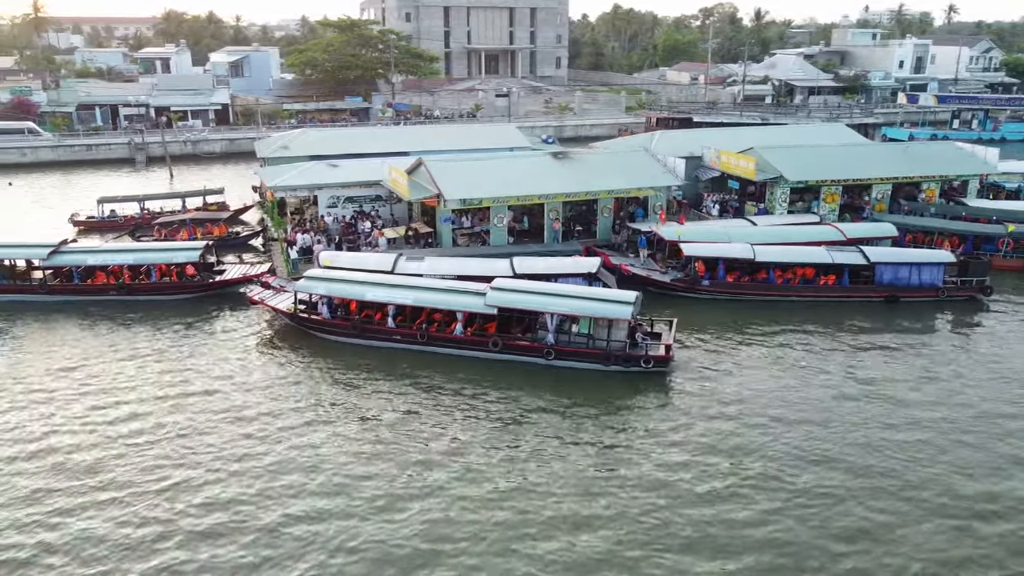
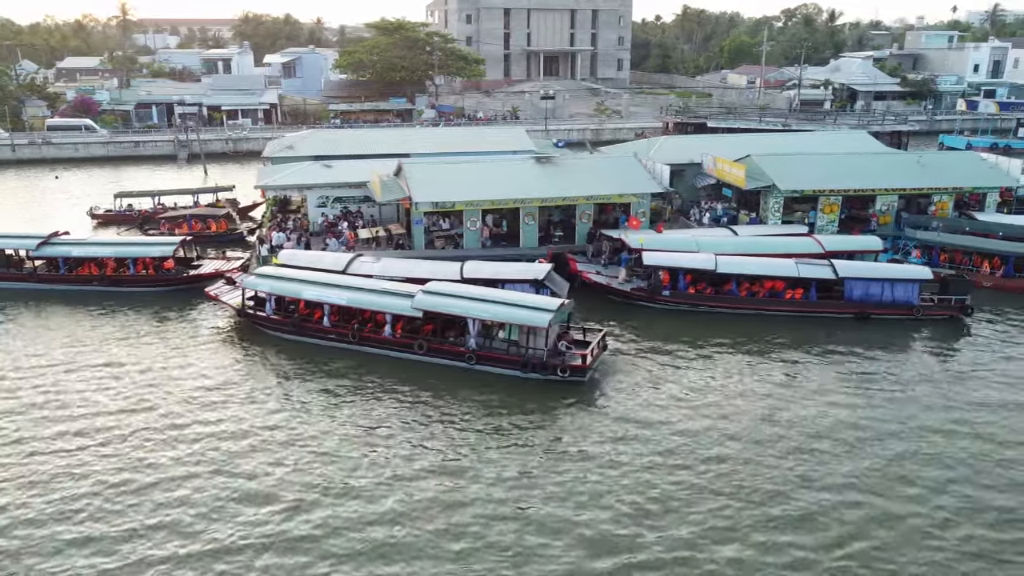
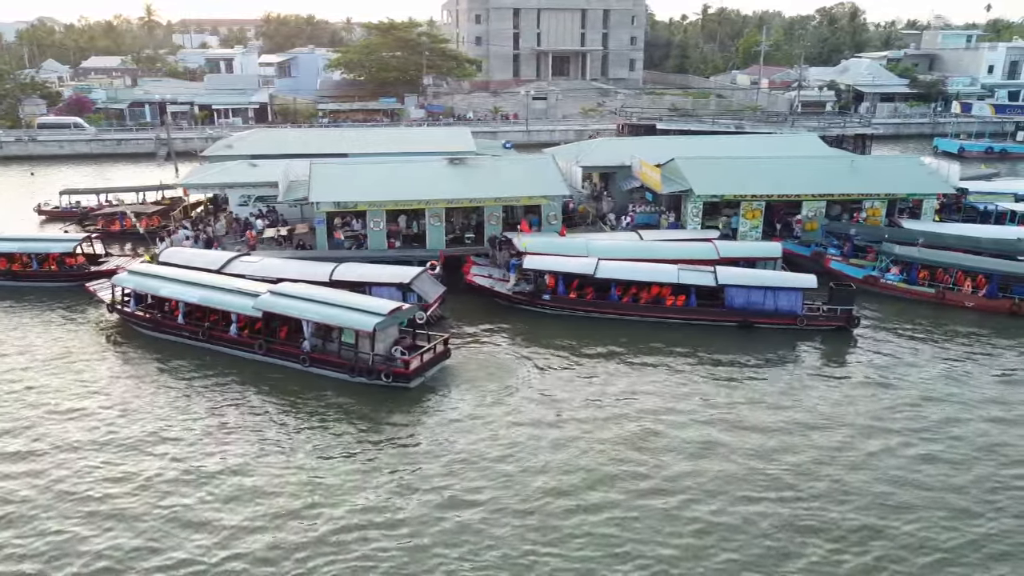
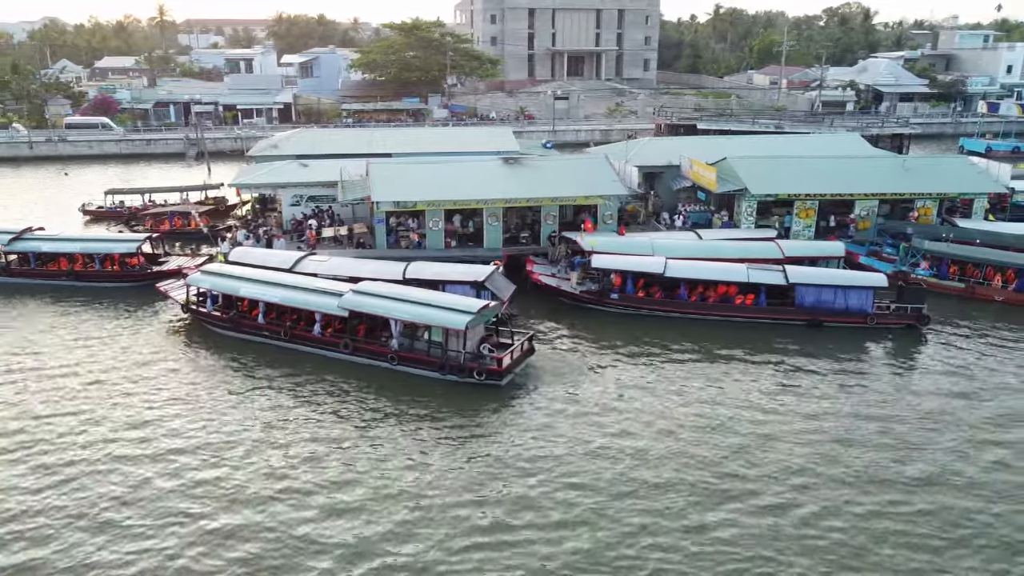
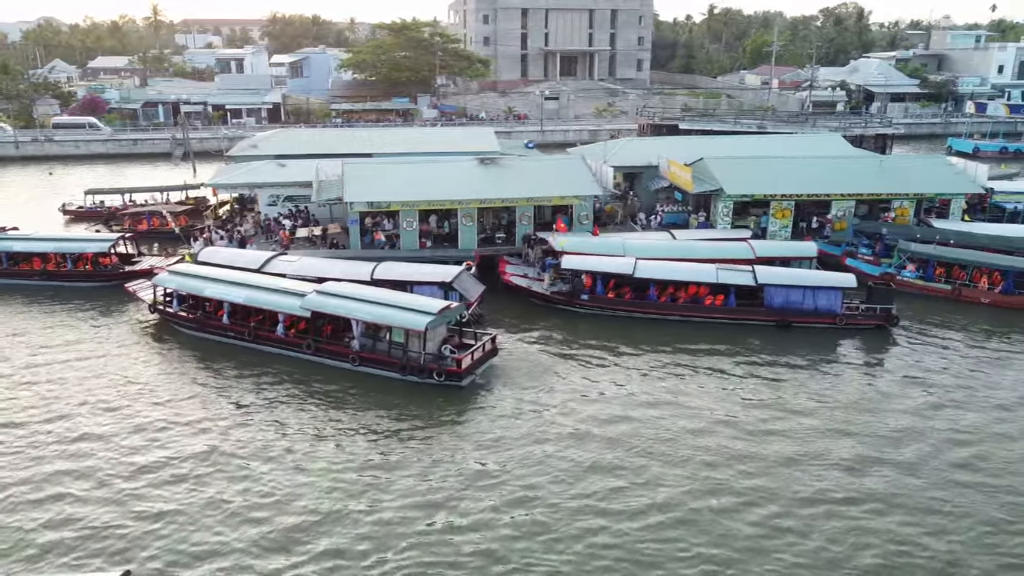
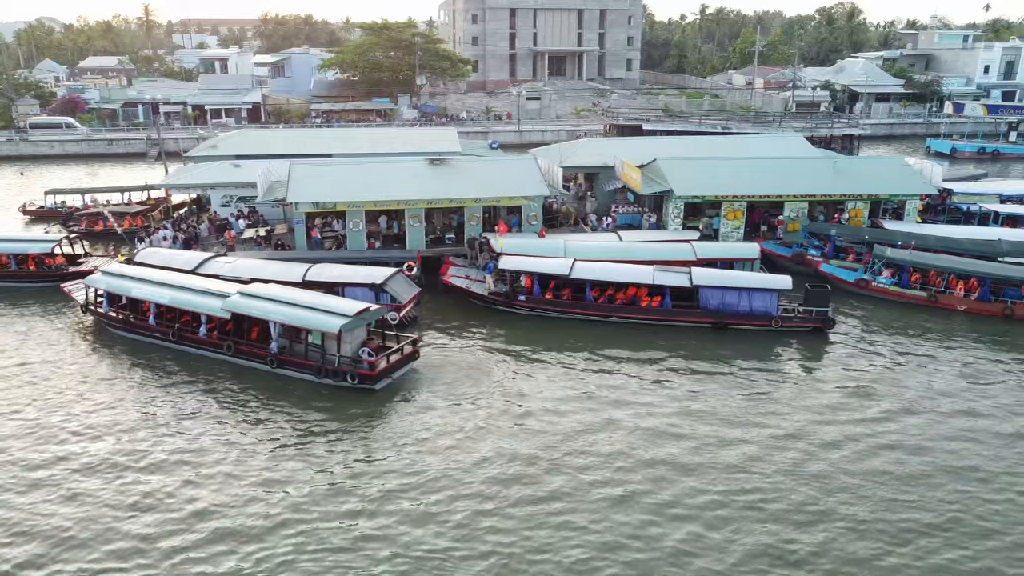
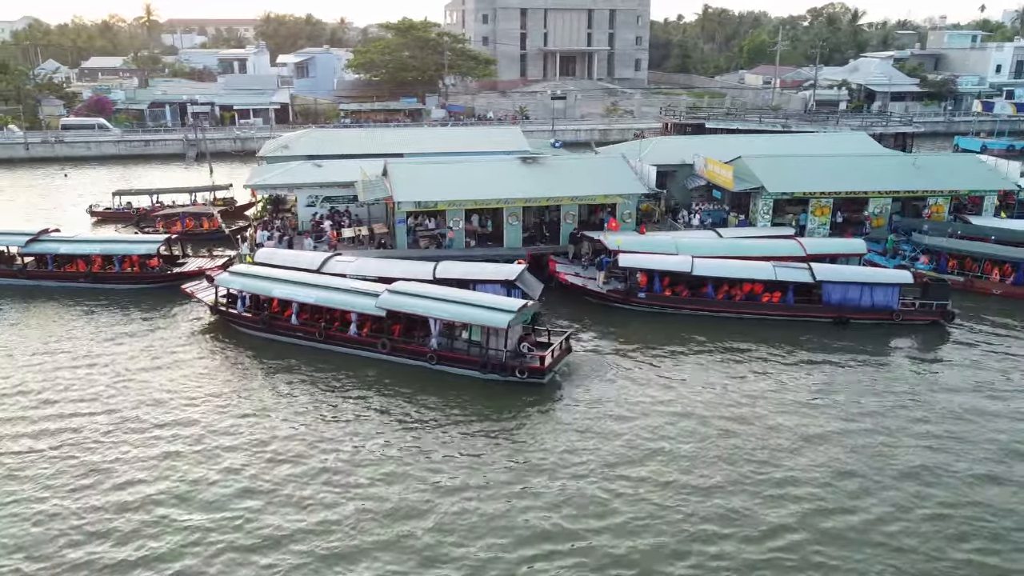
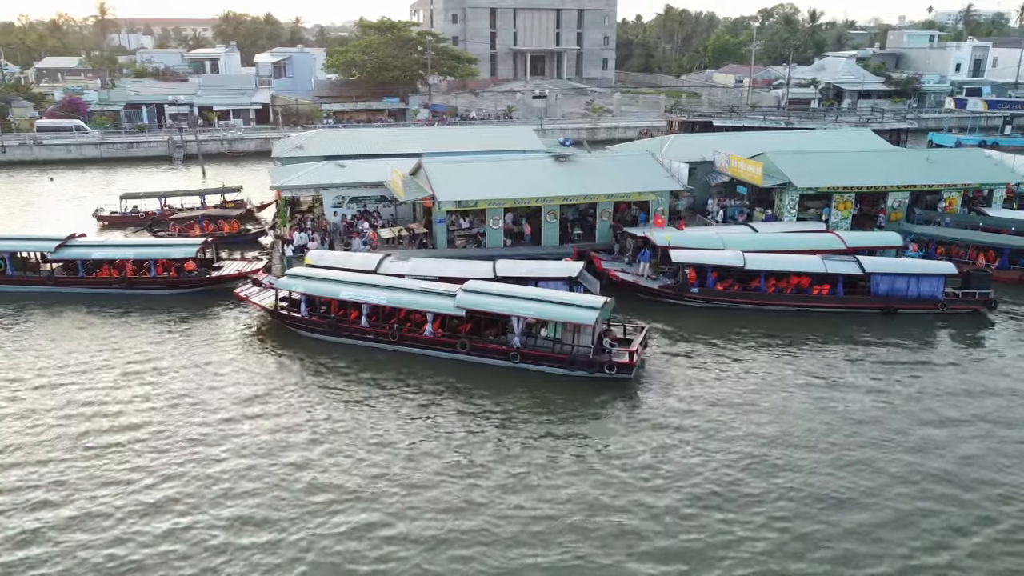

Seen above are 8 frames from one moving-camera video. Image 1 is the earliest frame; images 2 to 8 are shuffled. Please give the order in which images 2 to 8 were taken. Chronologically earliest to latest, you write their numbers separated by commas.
8, 2, 7, 4, 5, 3, 6
